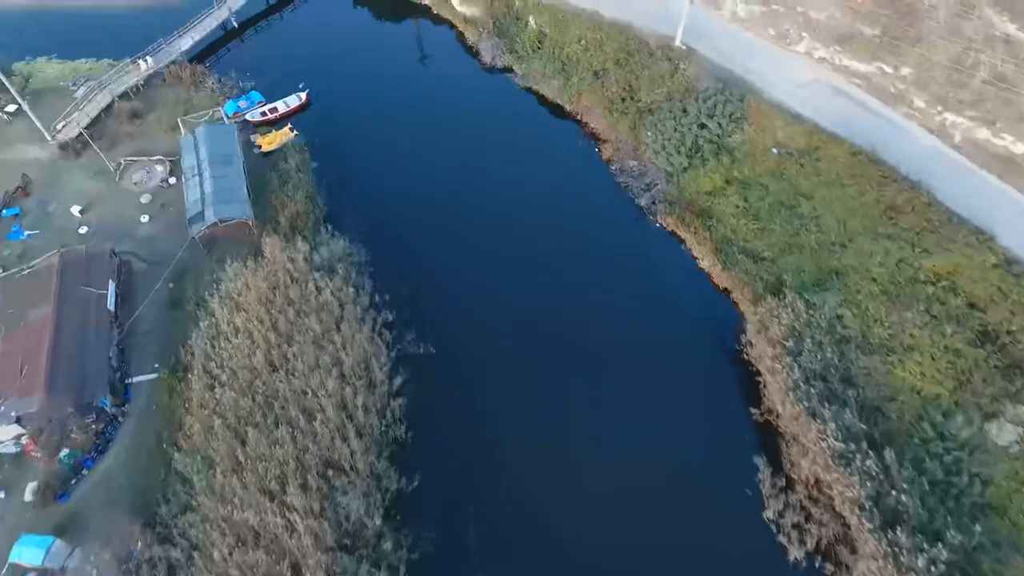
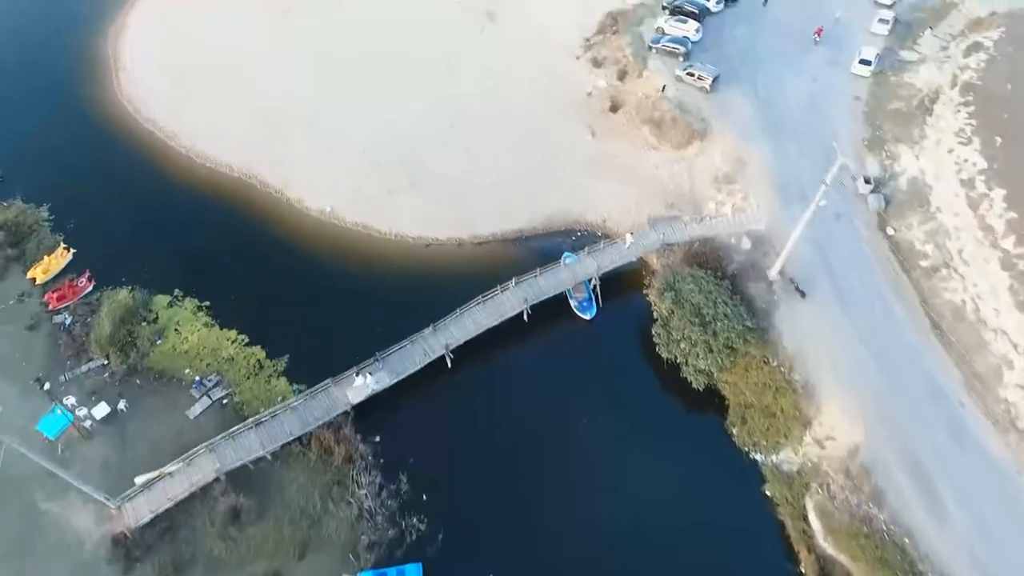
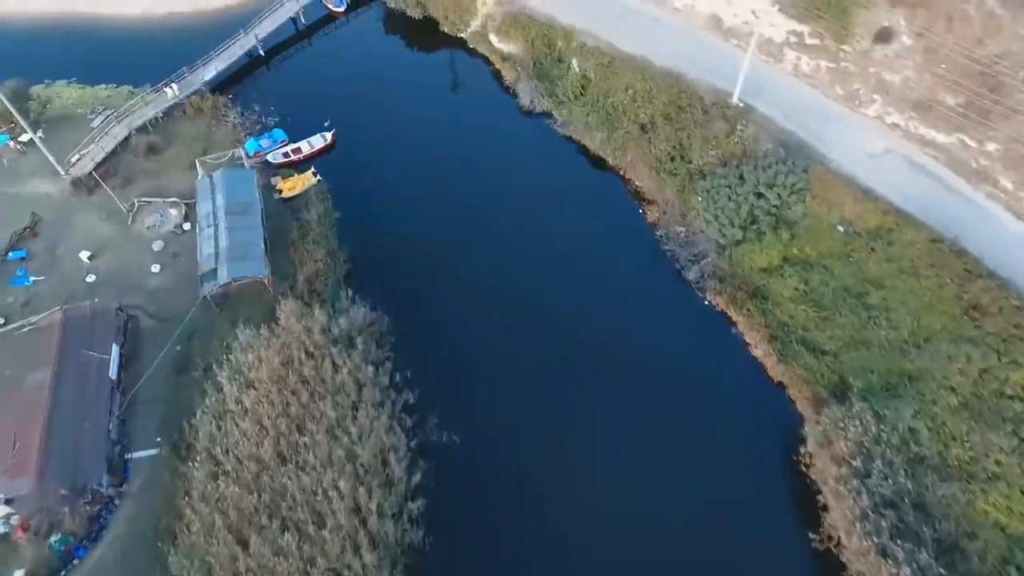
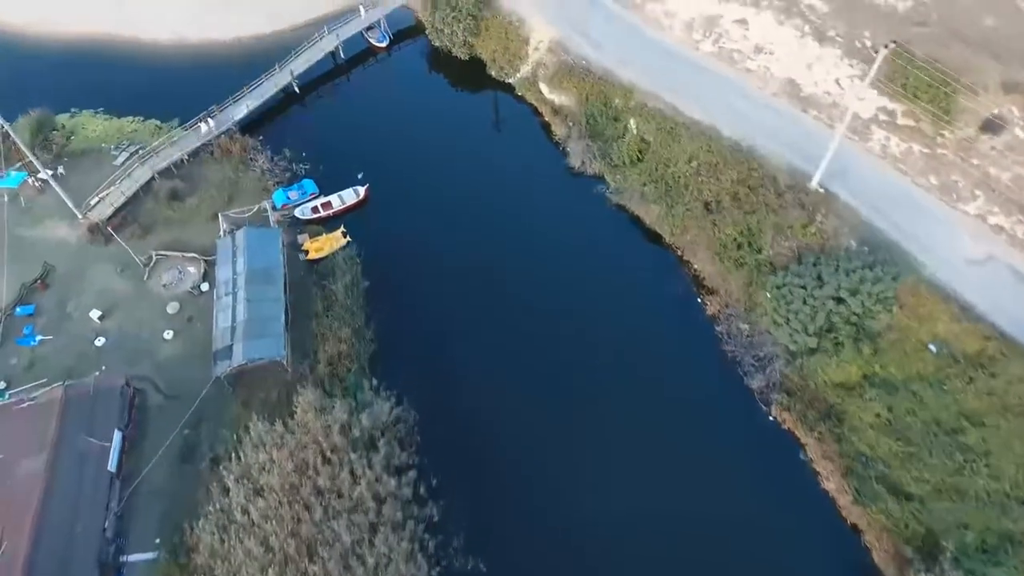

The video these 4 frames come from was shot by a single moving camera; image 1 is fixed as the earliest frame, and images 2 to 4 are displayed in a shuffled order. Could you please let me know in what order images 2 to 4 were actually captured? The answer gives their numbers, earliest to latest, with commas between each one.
3, 4, 2
